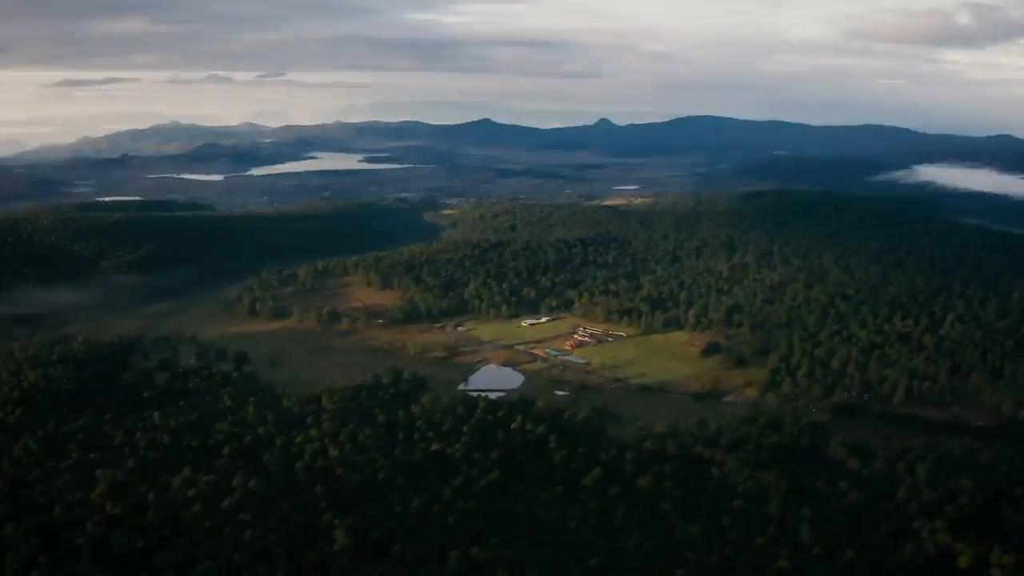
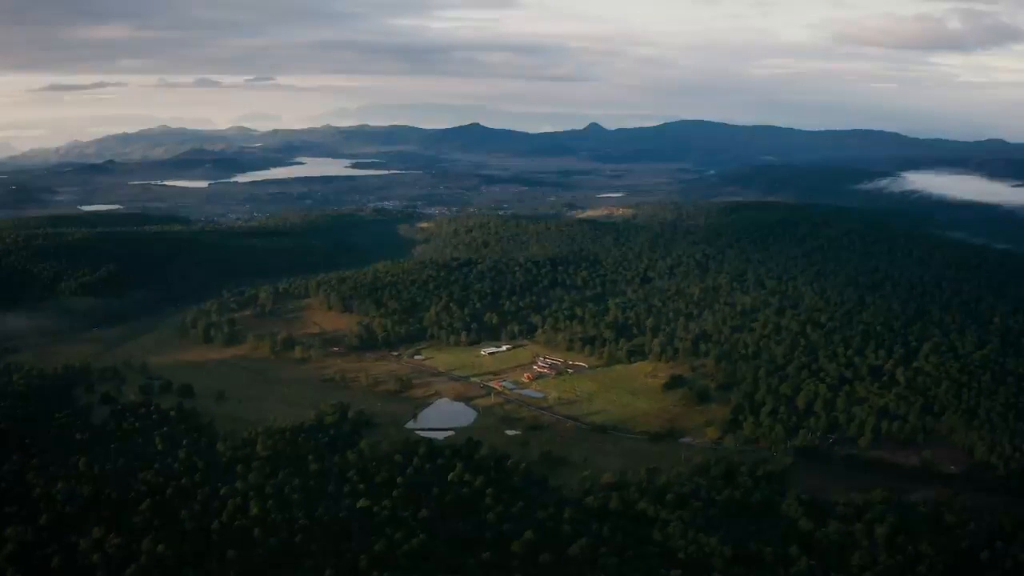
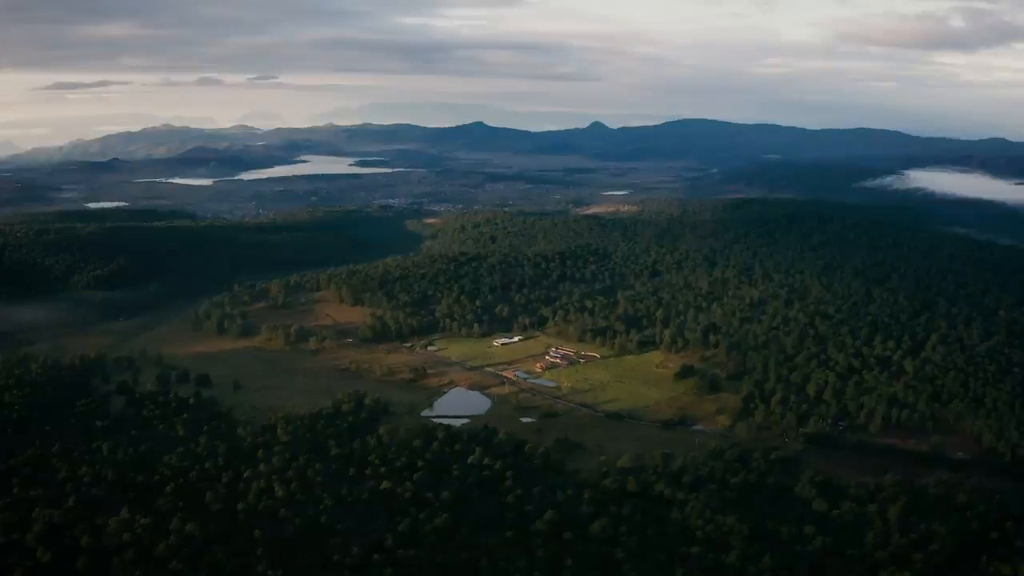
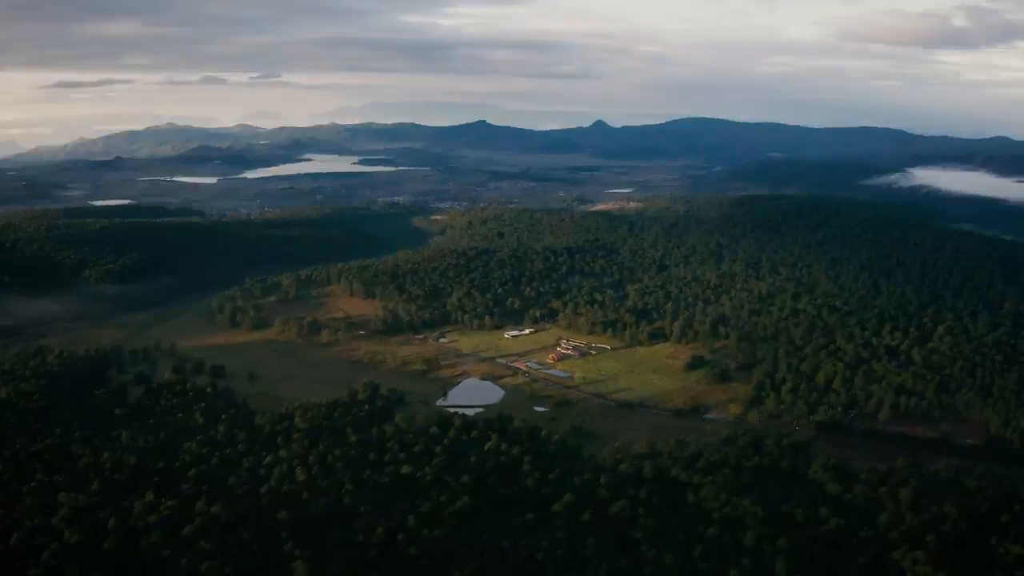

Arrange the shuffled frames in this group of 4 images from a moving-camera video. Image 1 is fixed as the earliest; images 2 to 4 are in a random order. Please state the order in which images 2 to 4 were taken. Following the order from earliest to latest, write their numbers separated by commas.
4, 3, 2
